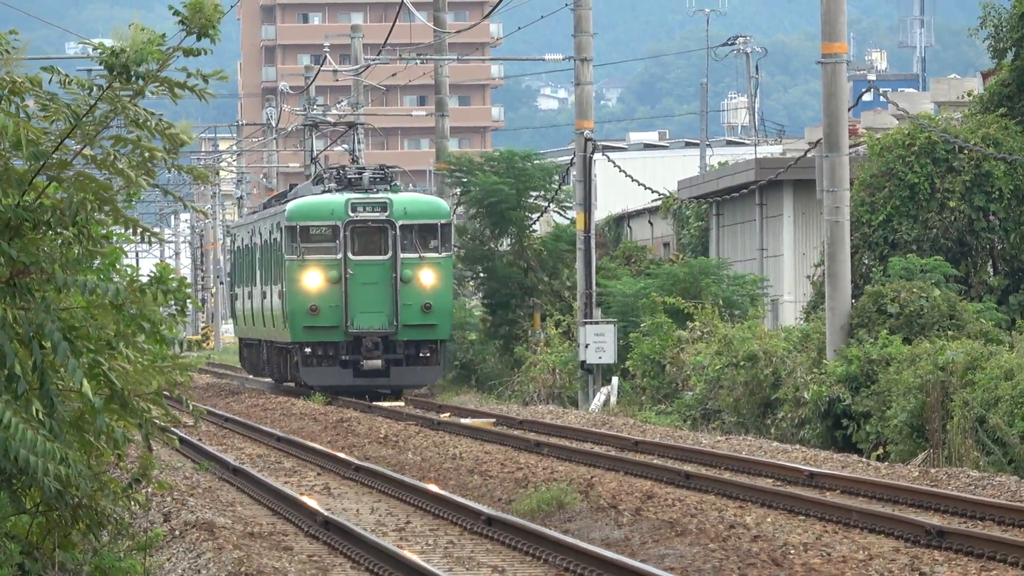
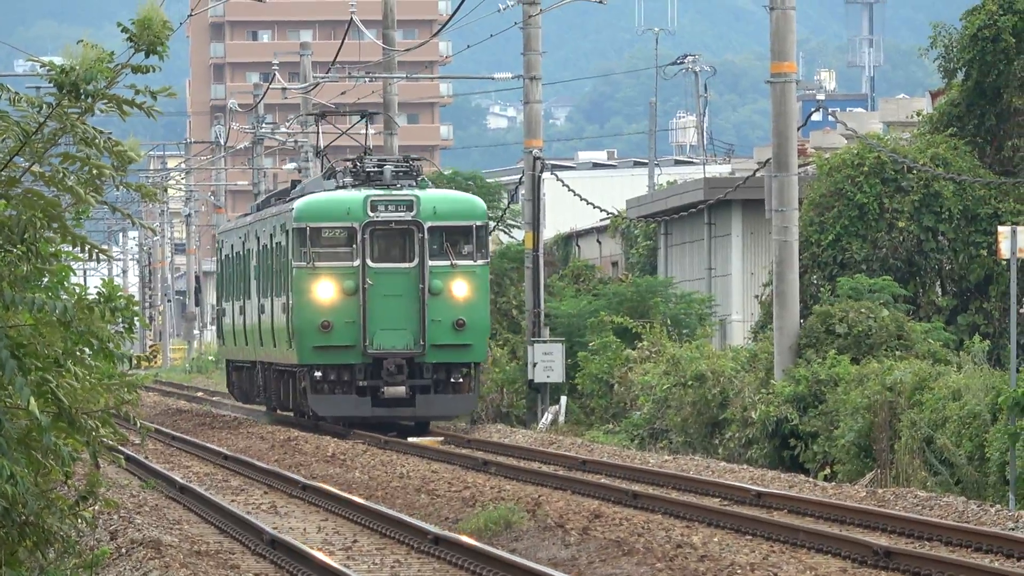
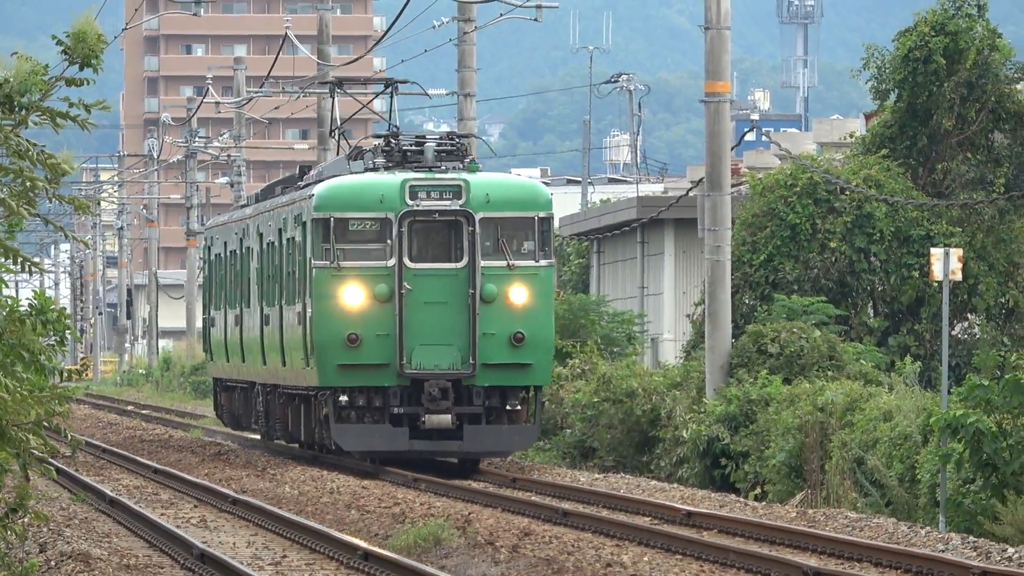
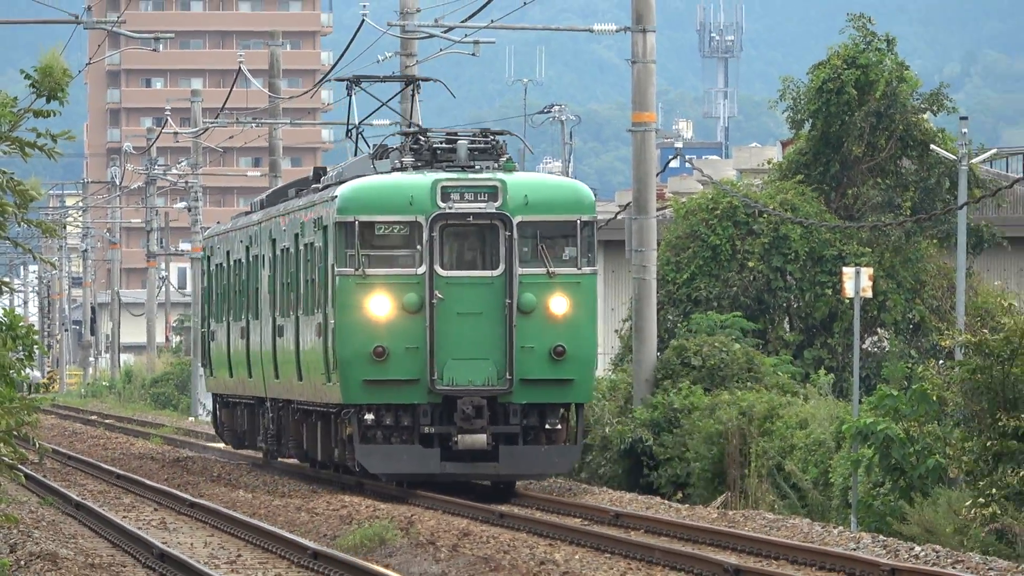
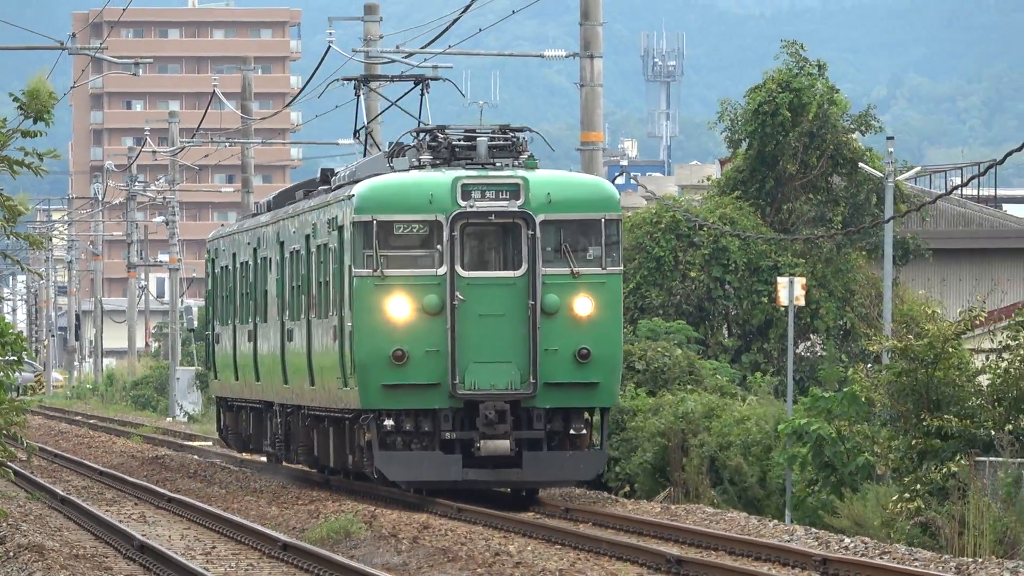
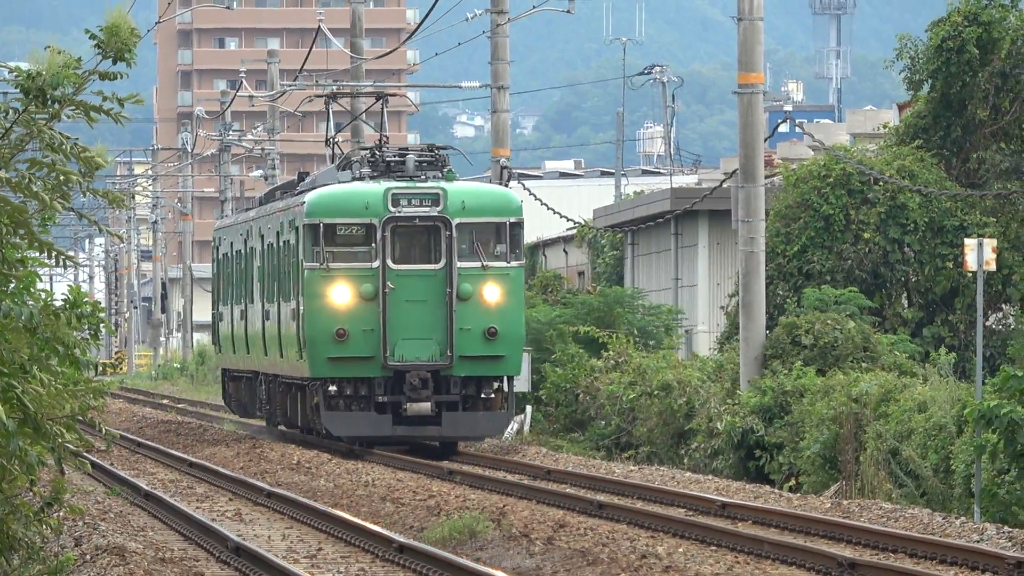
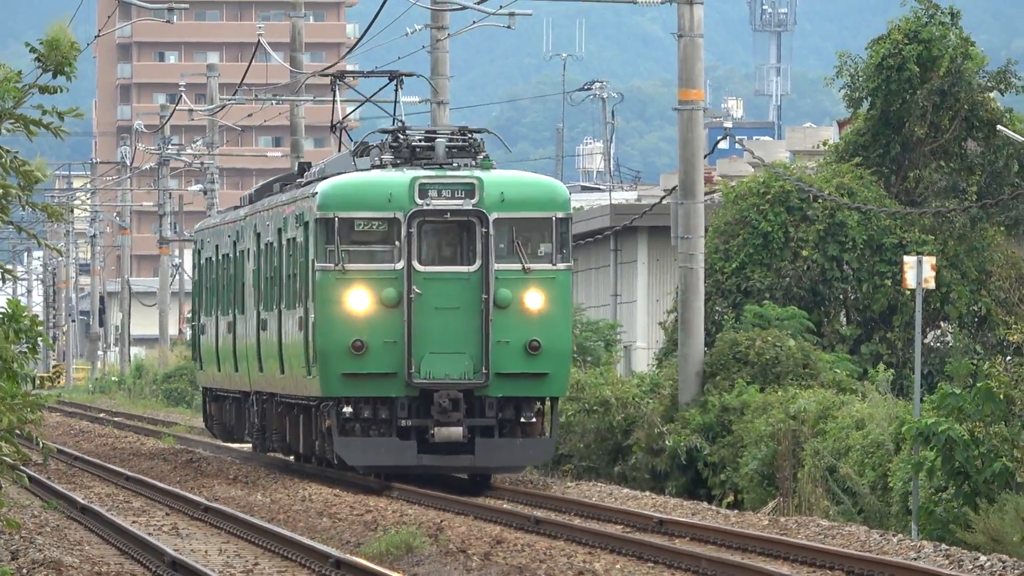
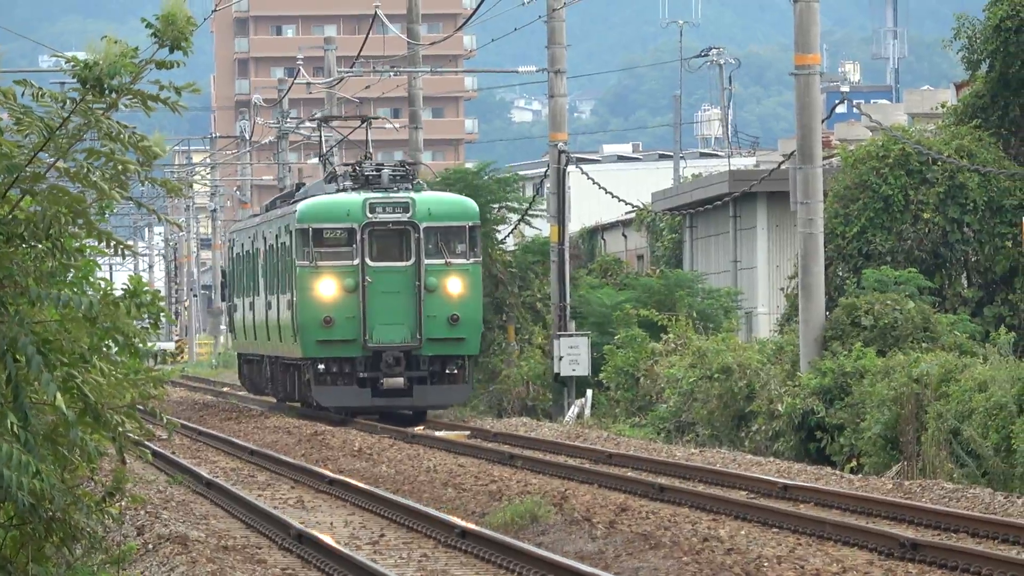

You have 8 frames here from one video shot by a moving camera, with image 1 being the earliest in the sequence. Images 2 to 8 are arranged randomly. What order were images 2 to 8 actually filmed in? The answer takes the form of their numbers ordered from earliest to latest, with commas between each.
8, 2, 6, 3, 7, 4, 5
